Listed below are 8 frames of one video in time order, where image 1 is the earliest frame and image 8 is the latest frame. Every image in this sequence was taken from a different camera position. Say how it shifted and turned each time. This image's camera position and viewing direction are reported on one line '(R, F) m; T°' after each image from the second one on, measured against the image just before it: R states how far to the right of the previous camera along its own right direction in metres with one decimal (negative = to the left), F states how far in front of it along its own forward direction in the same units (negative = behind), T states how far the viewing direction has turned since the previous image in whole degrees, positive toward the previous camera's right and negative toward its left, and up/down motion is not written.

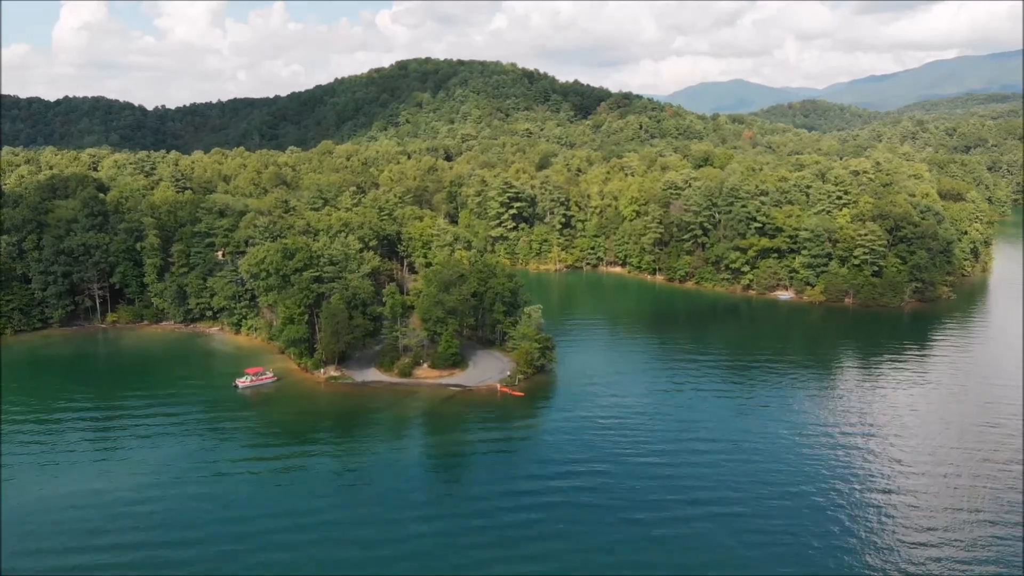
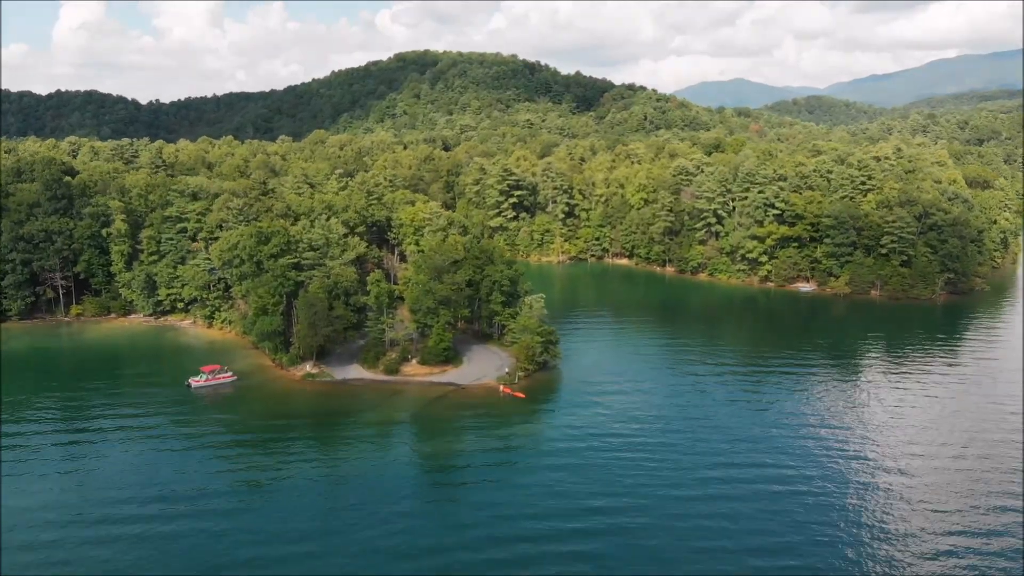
(+0.1, +5.9) m; 0°
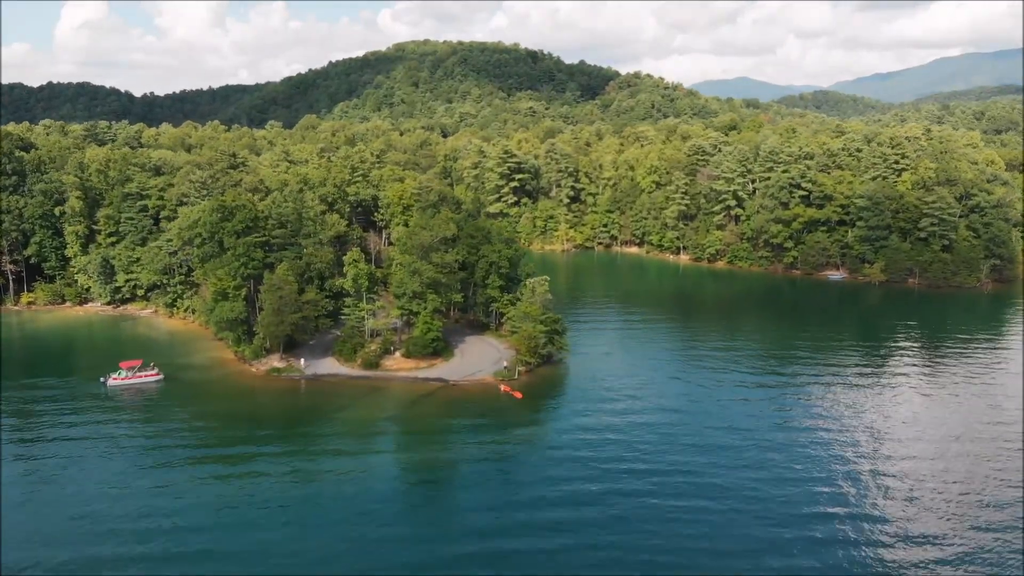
(+0.2, +6.8) m; 0°
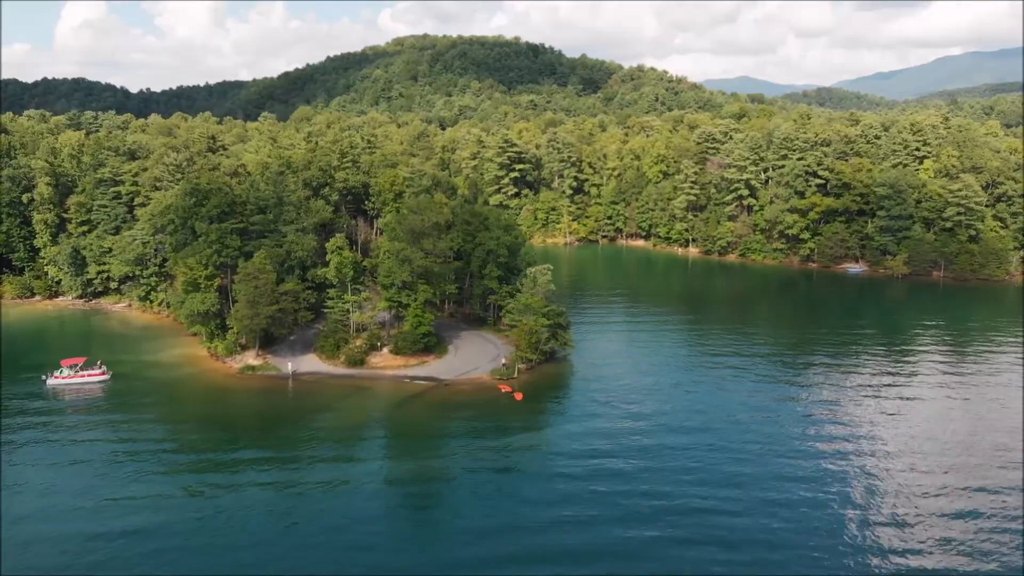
(+0.1, +3.9) m; 0°
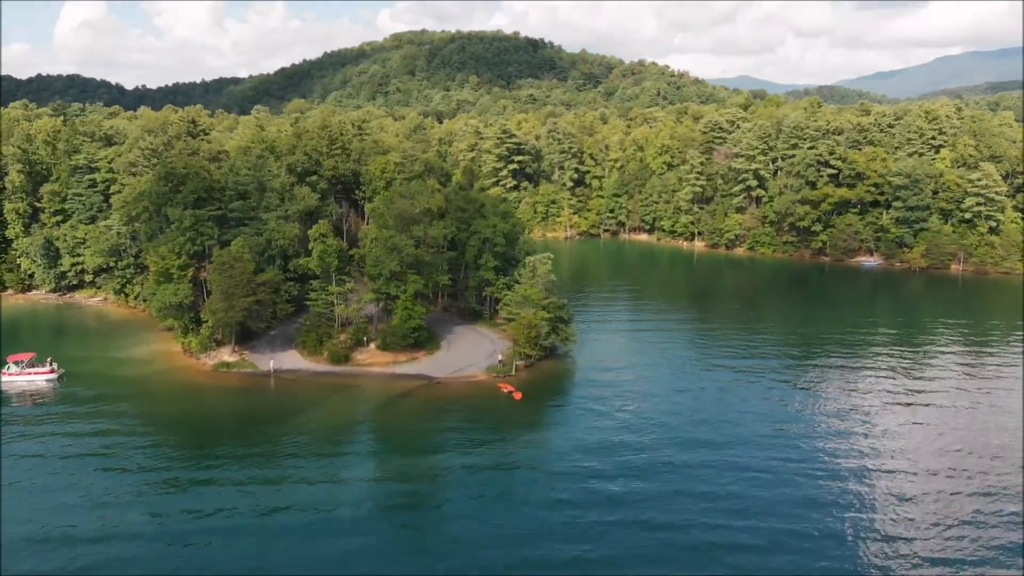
(+0.1, +2.9) m; 0°
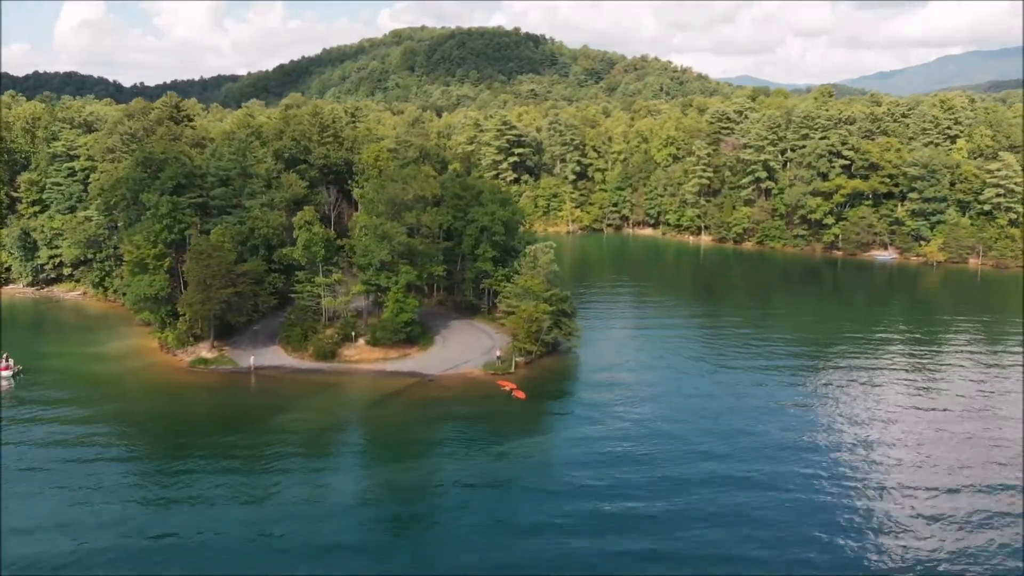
(0.0, +2.4) m; 0°
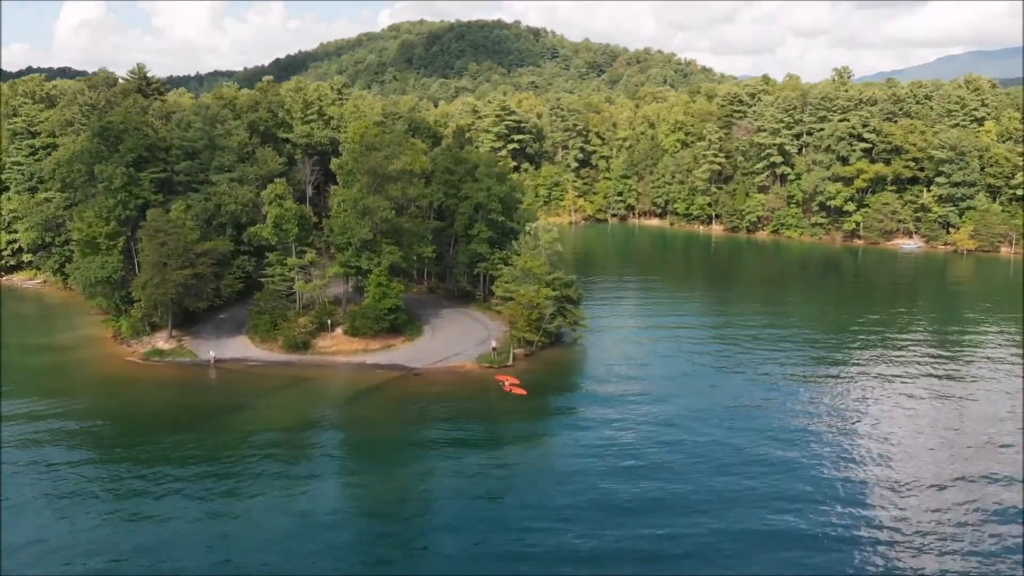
(+0.1, +3.9) m; 0°
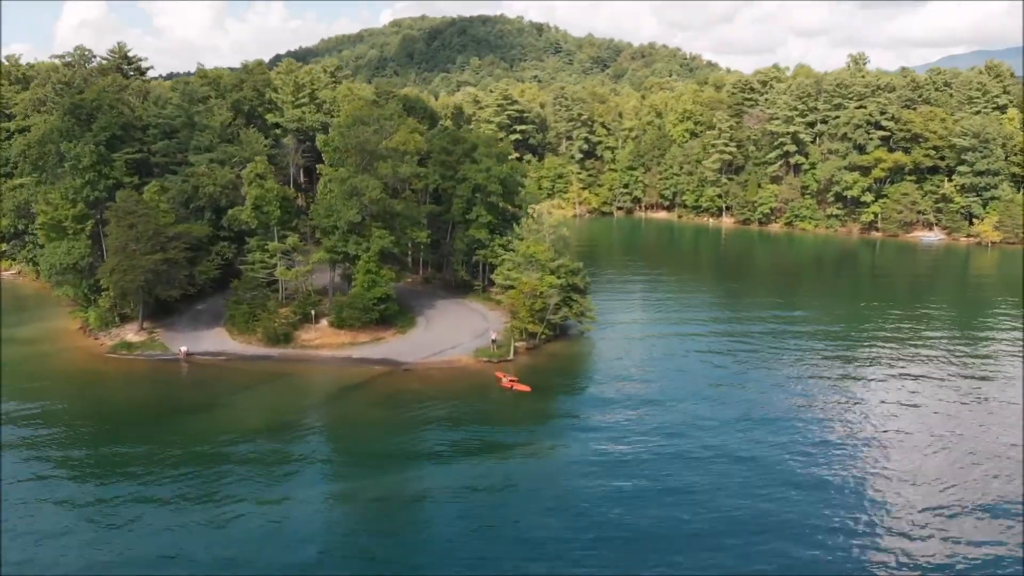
(0.0, +2.5) m; 0°
